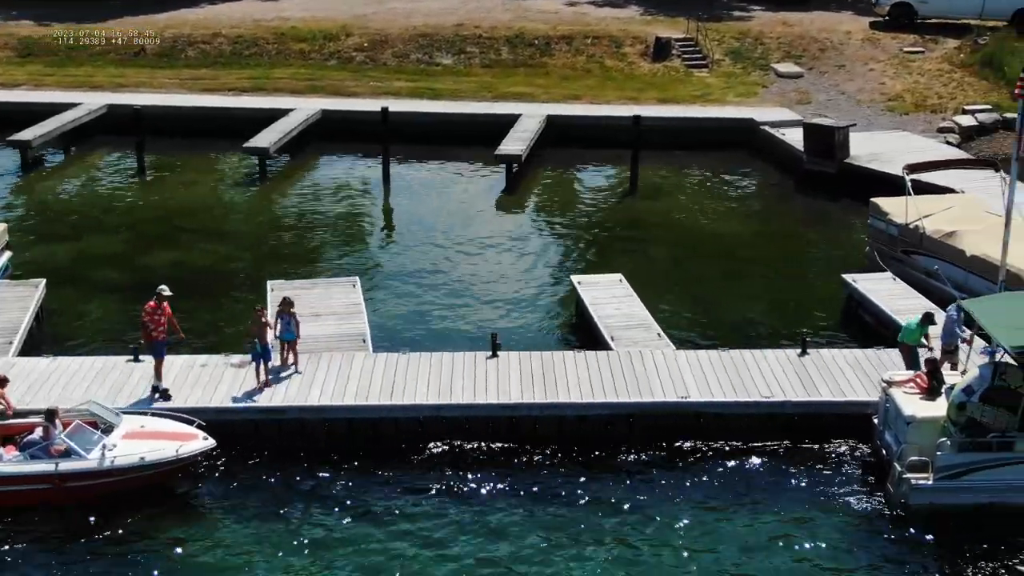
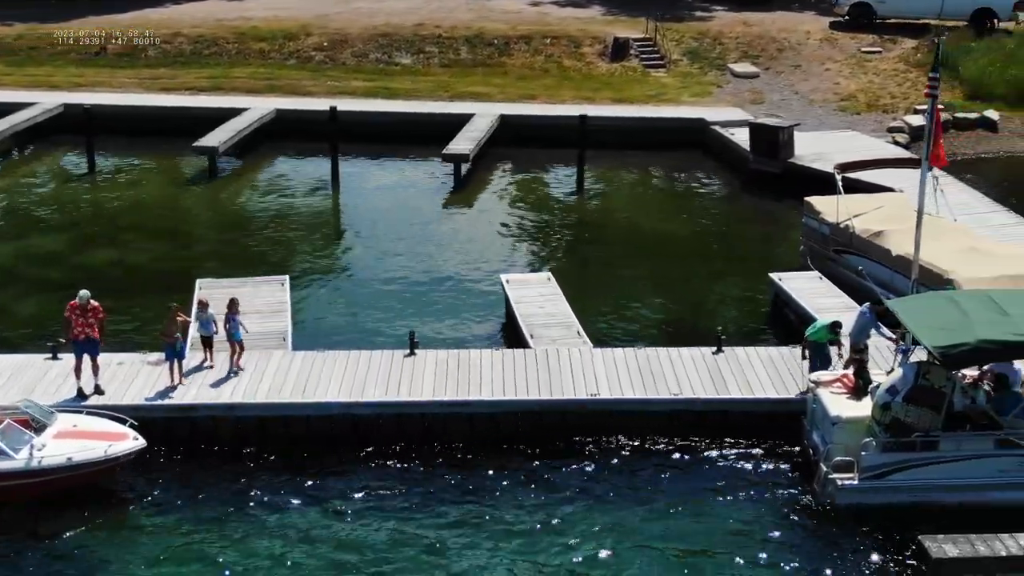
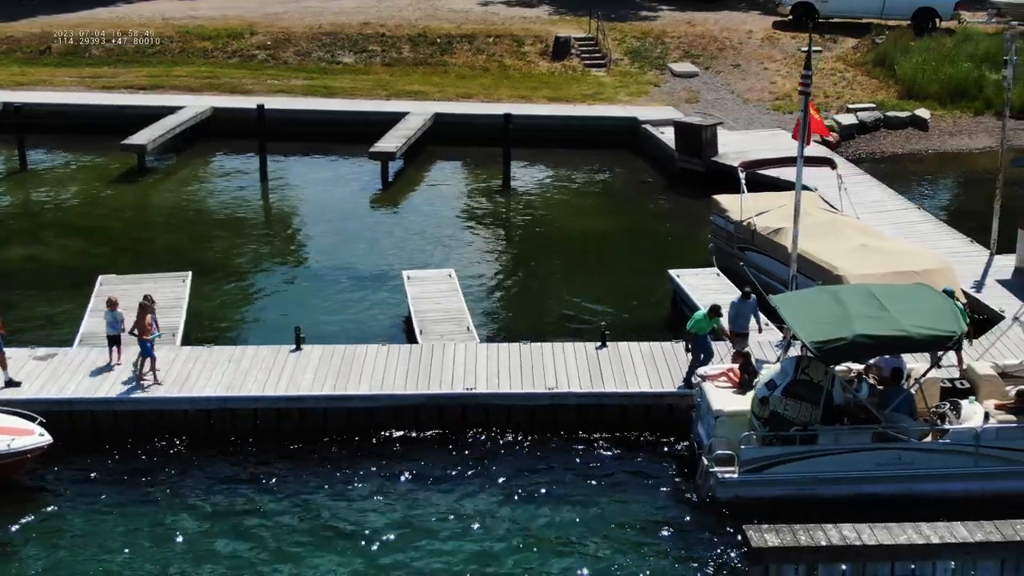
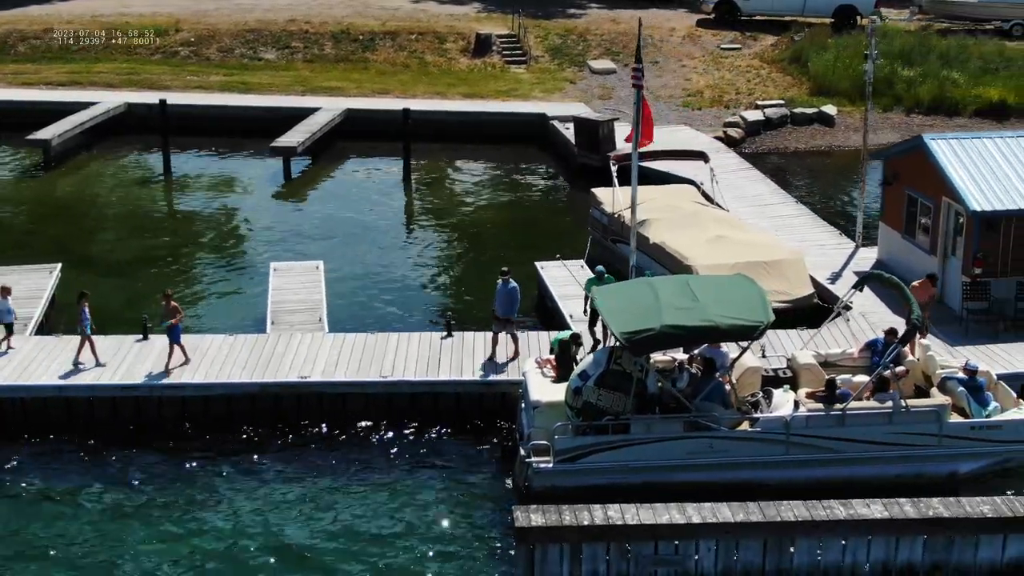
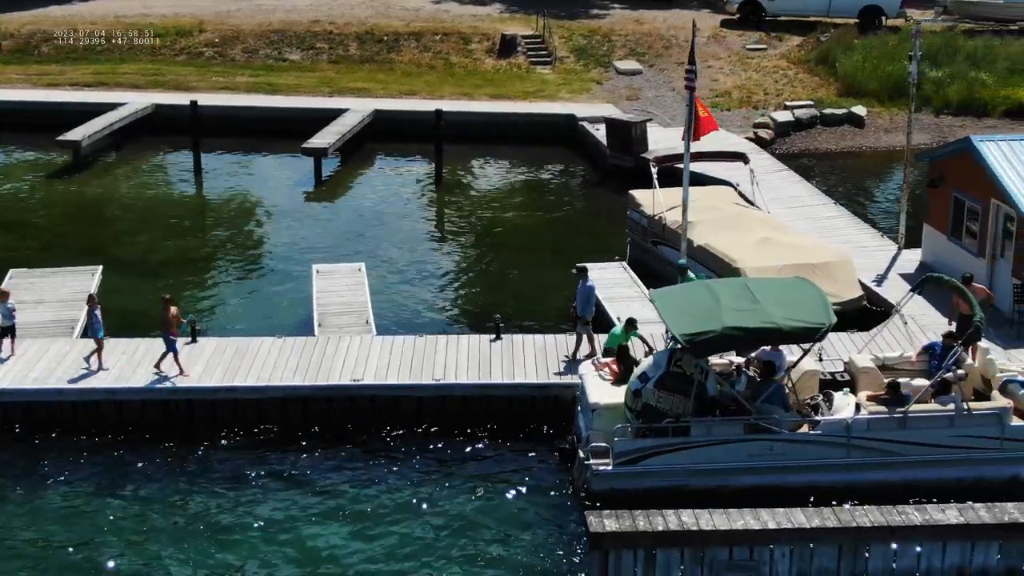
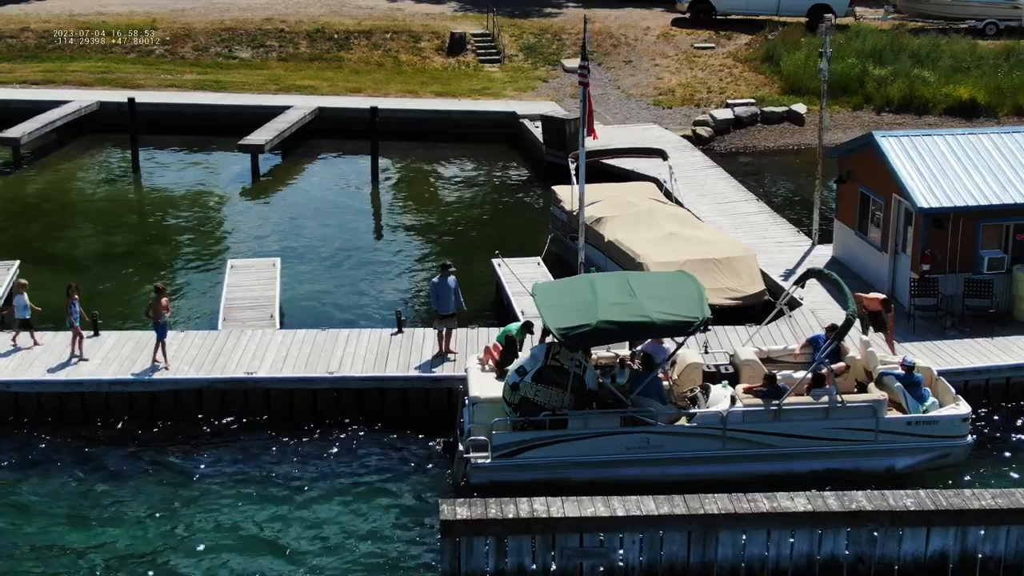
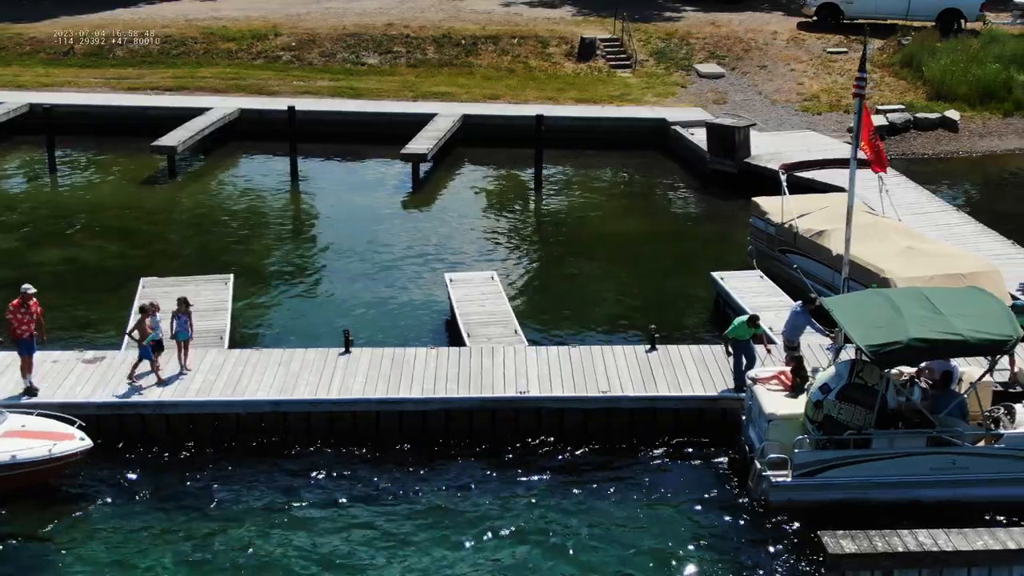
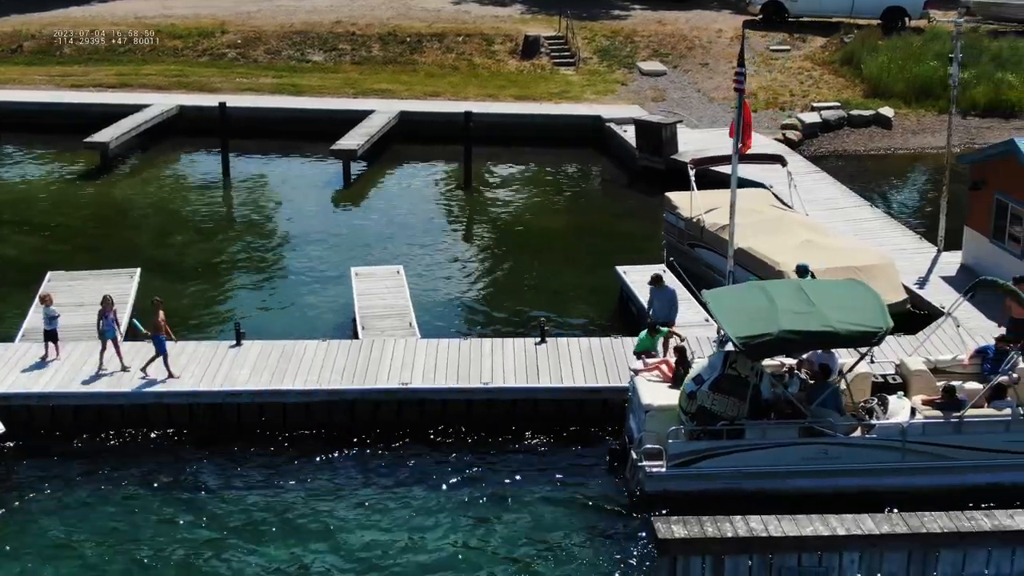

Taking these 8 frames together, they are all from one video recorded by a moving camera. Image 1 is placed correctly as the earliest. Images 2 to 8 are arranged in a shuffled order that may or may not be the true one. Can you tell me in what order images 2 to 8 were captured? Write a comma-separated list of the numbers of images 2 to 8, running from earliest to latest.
2, 7, 3, 8, 5, 4, 6
